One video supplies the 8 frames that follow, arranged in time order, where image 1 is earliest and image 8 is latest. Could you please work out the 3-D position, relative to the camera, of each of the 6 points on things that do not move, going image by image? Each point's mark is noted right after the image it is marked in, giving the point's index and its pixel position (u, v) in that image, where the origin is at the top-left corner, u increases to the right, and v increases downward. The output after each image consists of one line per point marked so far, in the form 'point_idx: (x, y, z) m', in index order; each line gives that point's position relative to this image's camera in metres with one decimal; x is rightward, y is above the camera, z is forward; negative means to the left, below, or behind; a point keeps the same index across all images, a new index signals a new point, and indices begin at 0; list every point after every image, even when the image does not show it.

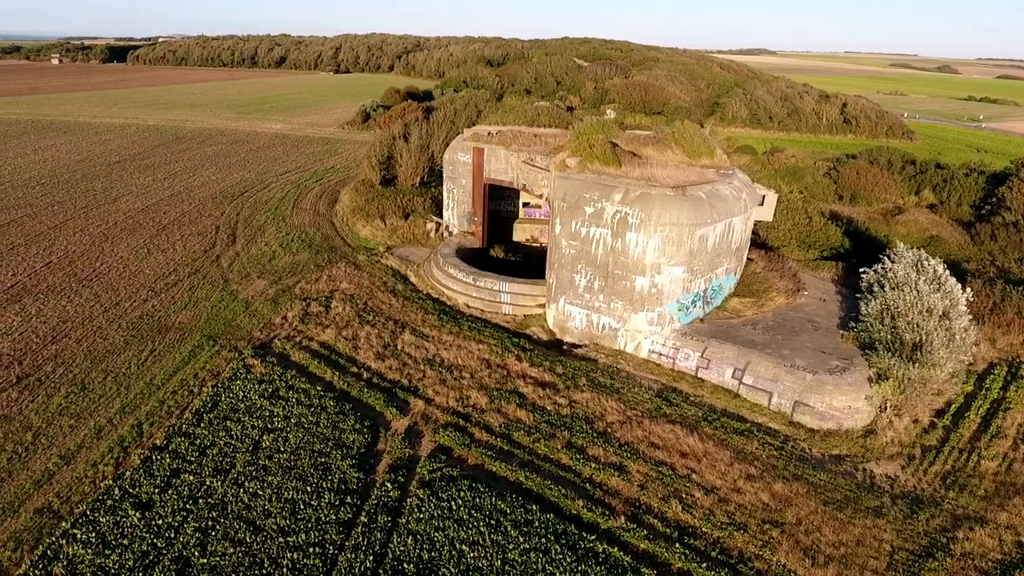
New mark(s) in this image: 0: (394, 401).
0: (-2.0, -1.9, +9.7) m
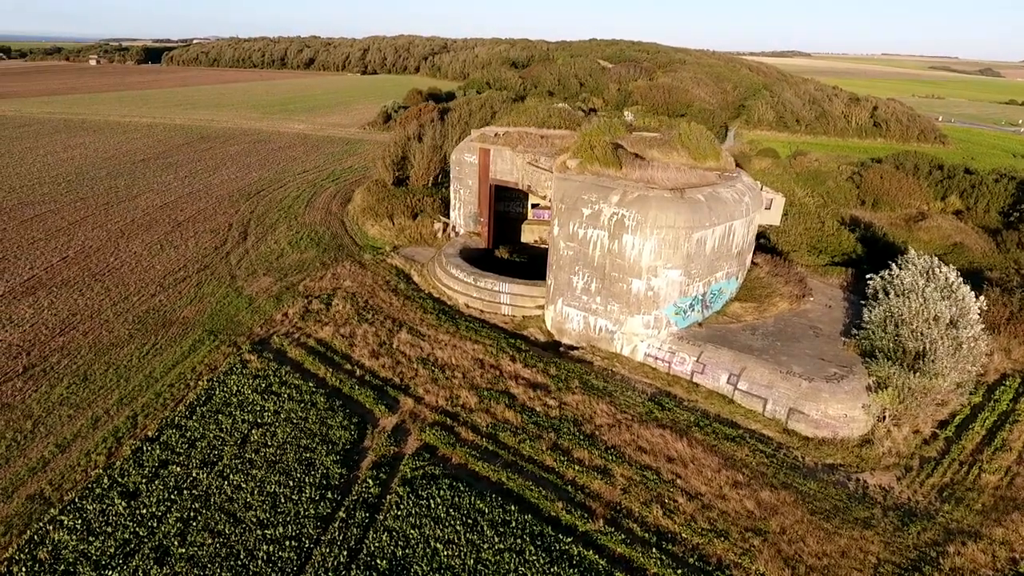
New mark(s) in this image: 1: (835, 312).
0: (-2.2, -1.9, +9.8) m
1: (+7.4, -0.6, +12.9) m
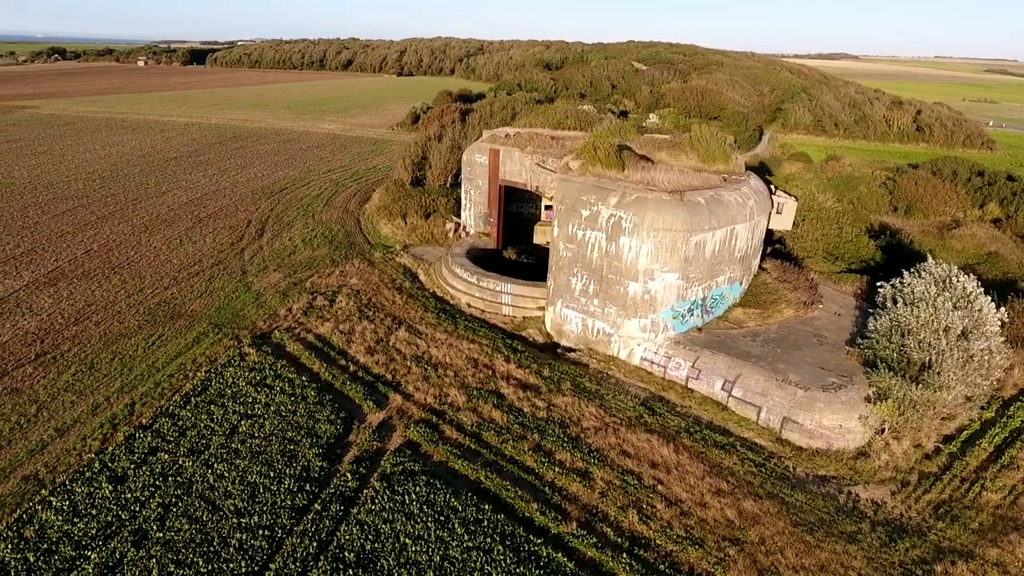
0: (-2.4, -1.9, +9.9) m
1: (+7.4, -0.7, +12.5) m
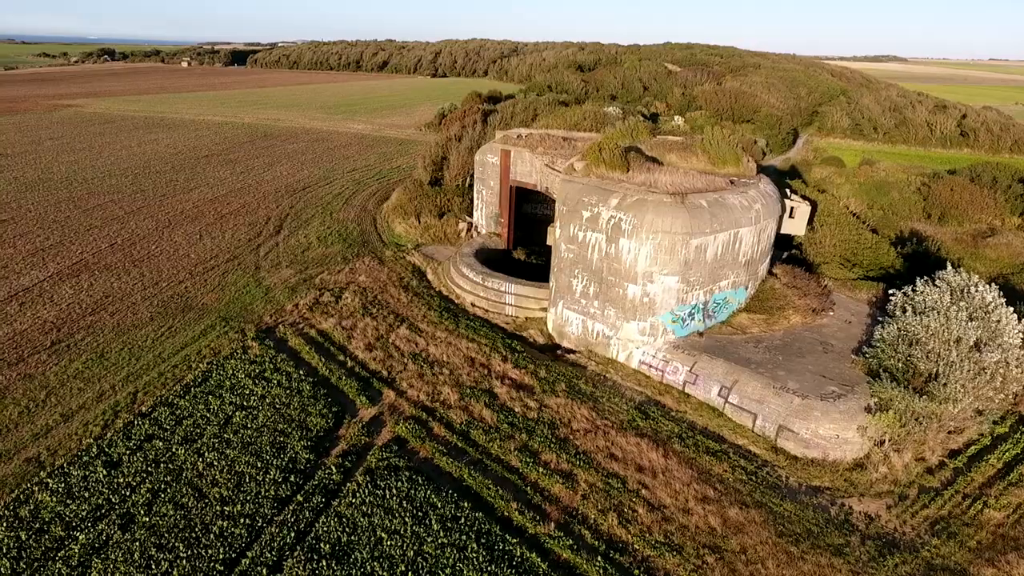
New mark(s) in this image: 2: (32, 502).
0: (-2.6, -1.8, +10.0) m
1: (+7.4, -0.9, +12.2) m
2: (-6.1, -2.7, +7.2) m
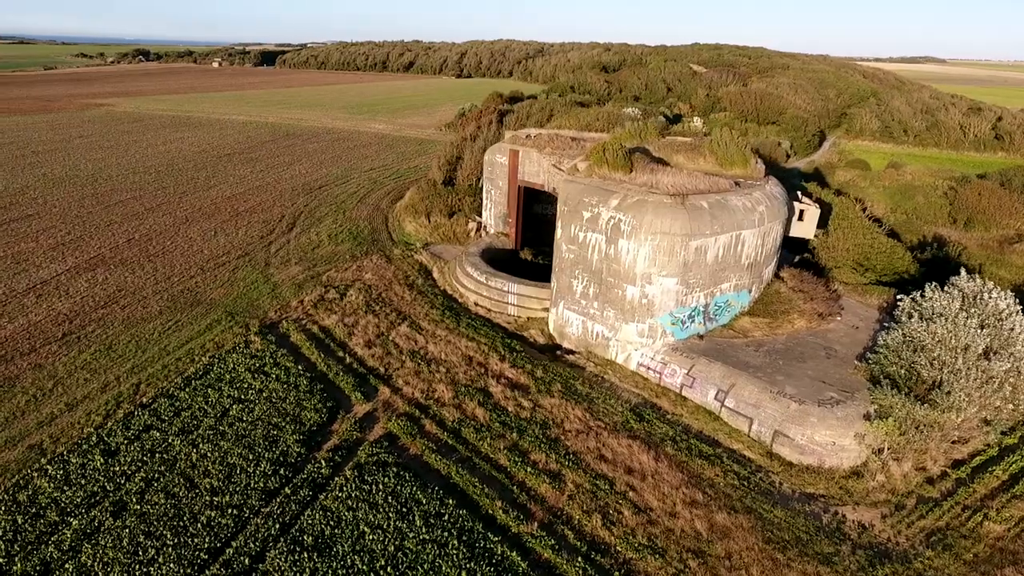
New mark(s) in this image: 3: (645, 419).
0: (-2.6, -1.8, +10.1) m
1: (+7.3, -1.0, +12.0) m
2: (-6.3, -2.6, +7.5) m
3: (+2.3, -2.3, +9.8) m
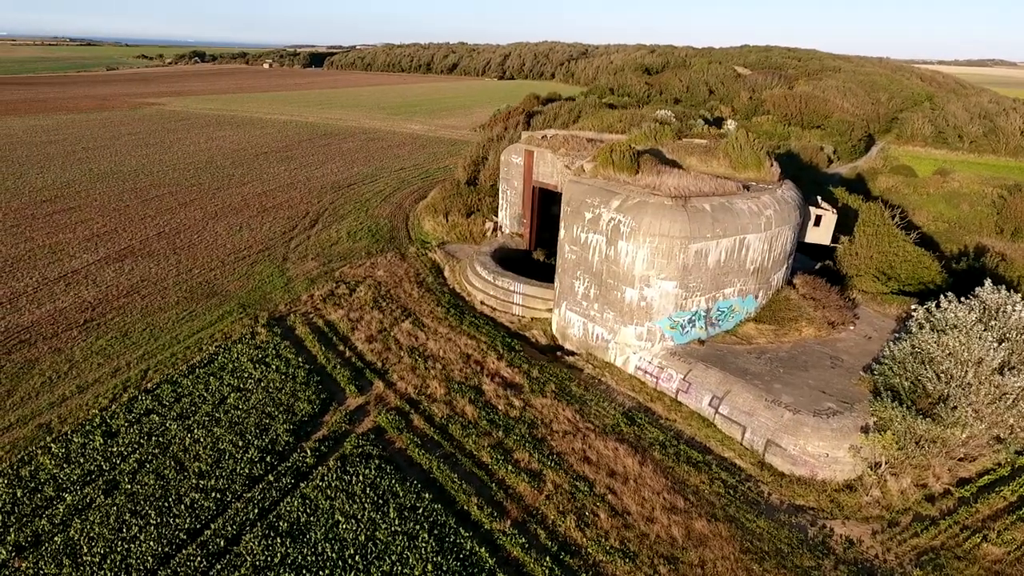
0: (-2.8, -1.7, +10.3) m
1: (+7.3, -1.1, +11.6) m
2: (-6.6, -2.4, +7.9) m
3: (+2.1, -2.3, +9.7) m
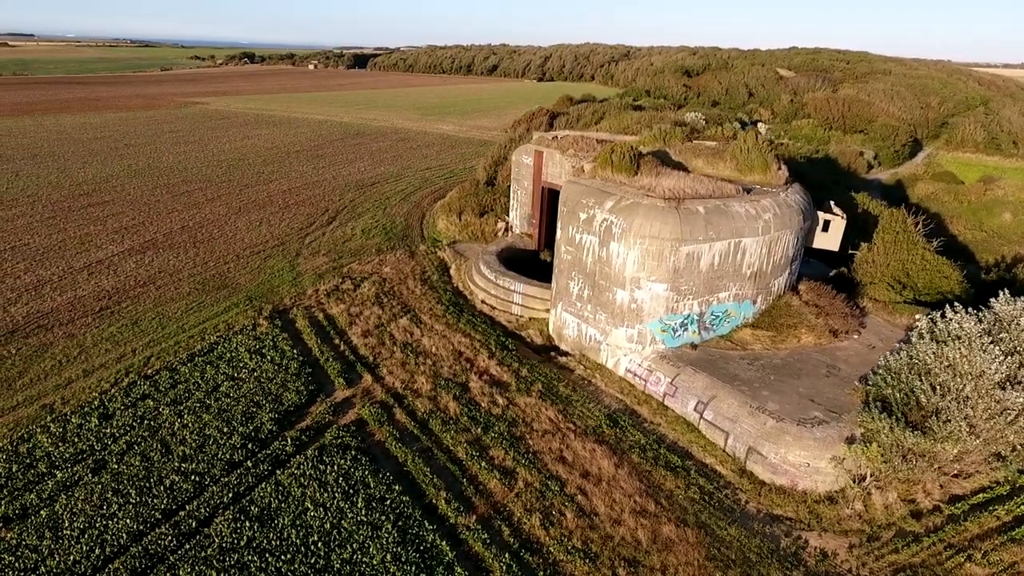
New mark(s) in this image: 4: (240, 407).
0: (-3.0, -1.6, +10.5) m
1: (+7.1, -1.3, +11.2) m
2: (-7.0, -2.2, +8.3) m
3: (+1.8, -2.3, +9.7) m
4: (-4.4, -1.9, +9.2) m
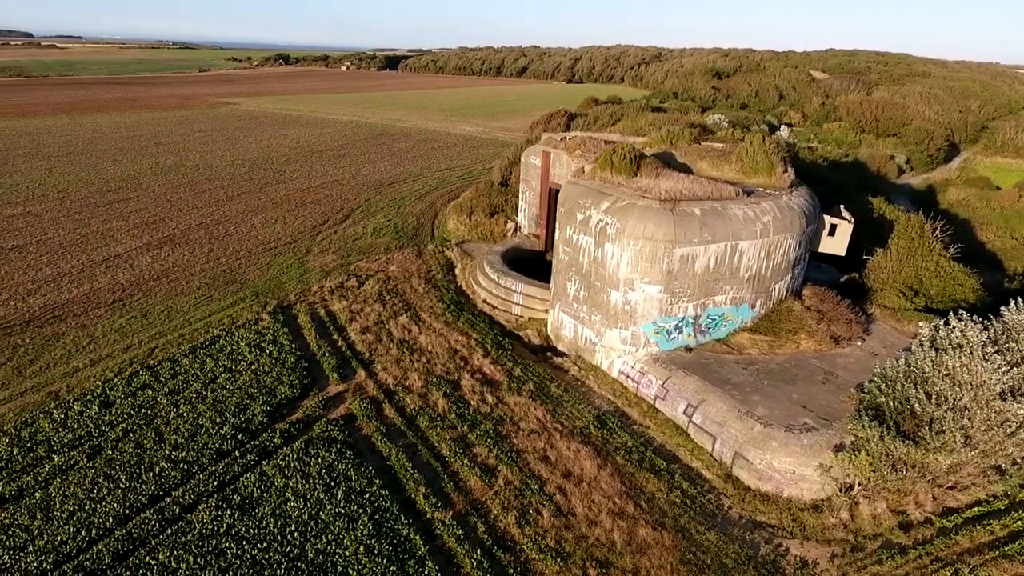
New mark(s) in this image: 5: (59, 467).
0: (-3.2, -1.5, +10.7) m
1: (+7.0, -1.4, +11.0) m
2: (-7.3, -2.1, +8.7) m
3: (+1.6, -2.4, +9.6) m
4: (-4.6, -1.8, +9.5) m
5: (-6.3, -2.5, +7.8) m
